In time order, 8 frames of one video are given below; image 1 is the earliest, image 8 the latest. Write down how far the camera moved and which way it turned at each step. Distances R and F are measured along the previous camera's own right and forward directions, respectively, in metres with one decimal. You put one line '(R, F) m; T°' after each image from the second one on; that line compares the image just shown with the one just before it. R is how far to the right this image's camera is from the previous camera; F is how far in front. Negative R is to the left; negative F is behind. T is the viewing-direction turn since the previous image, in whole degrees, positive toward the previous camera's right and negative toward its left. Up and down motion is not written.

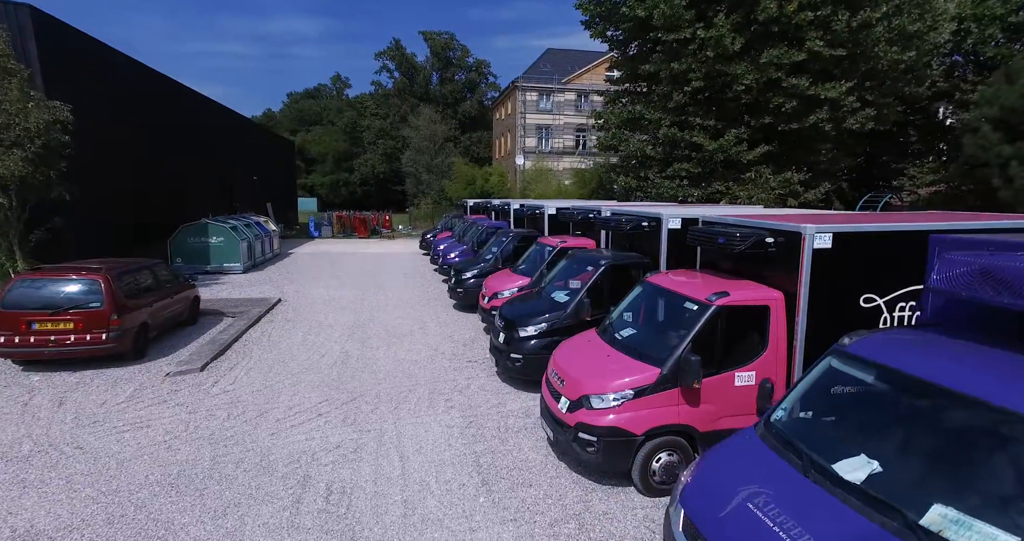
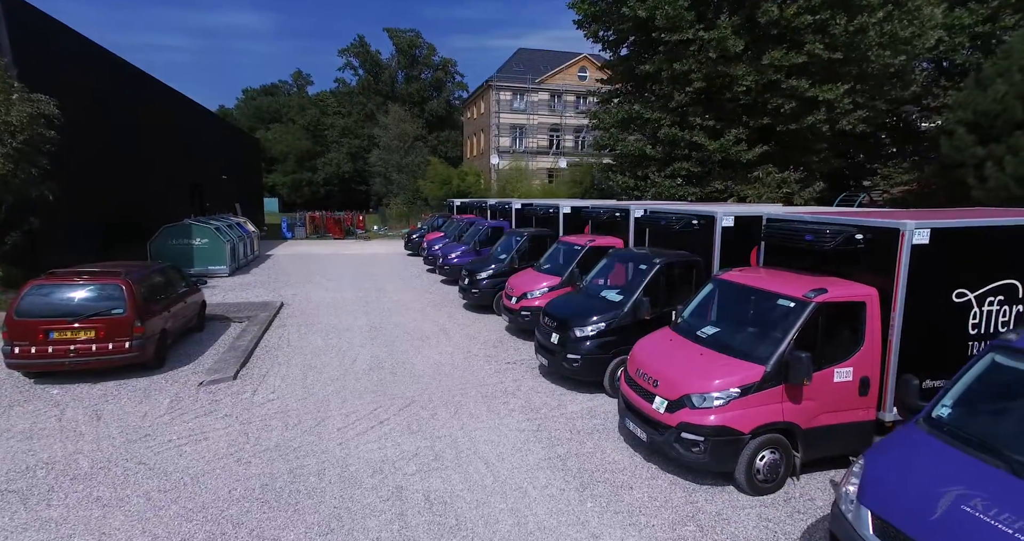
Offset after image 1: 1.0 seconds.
(-1.3, +0.2) m; +4°
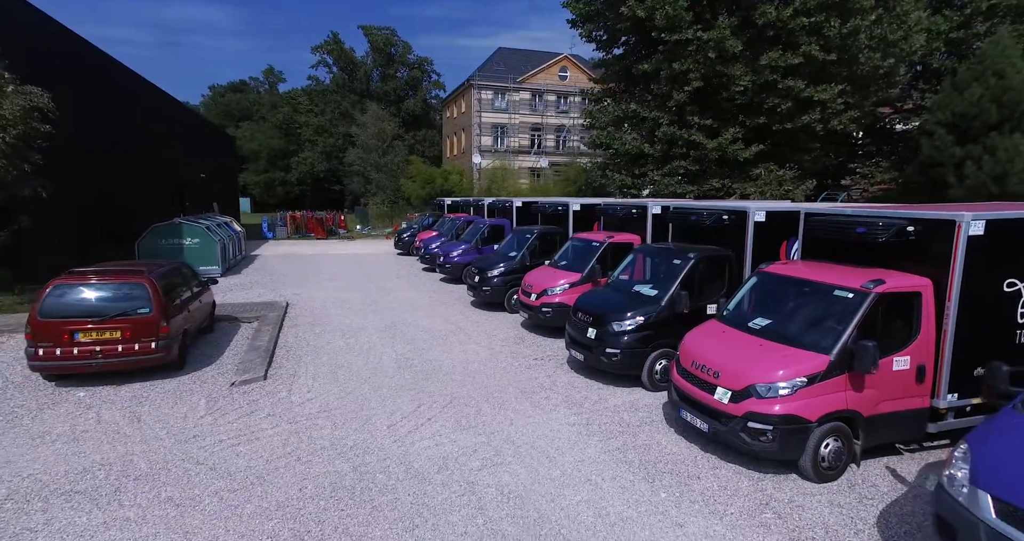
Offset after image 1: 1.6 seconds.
(-0.9, 0.0) m; +3°
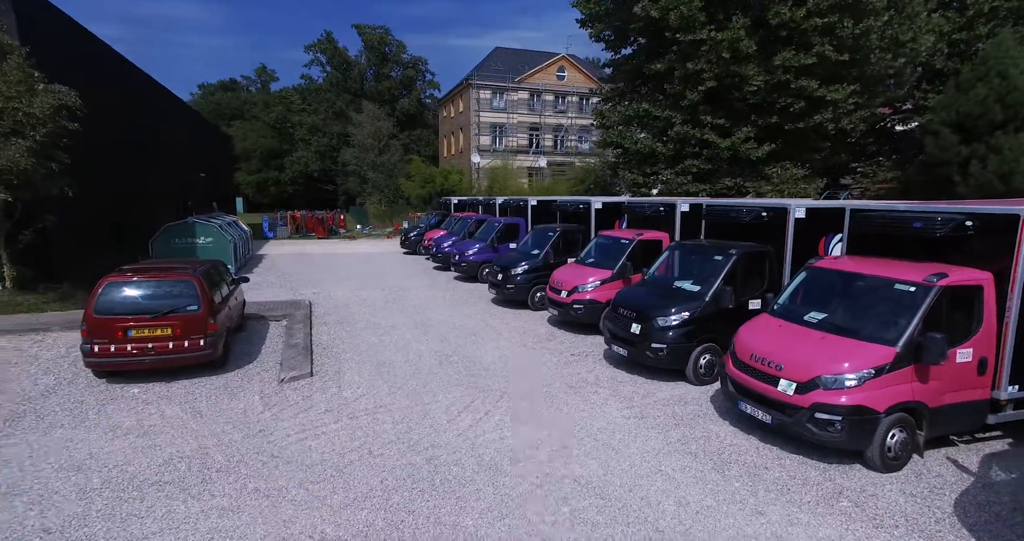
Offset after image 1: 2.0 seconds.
(-0.8, -0.1) m; +1°
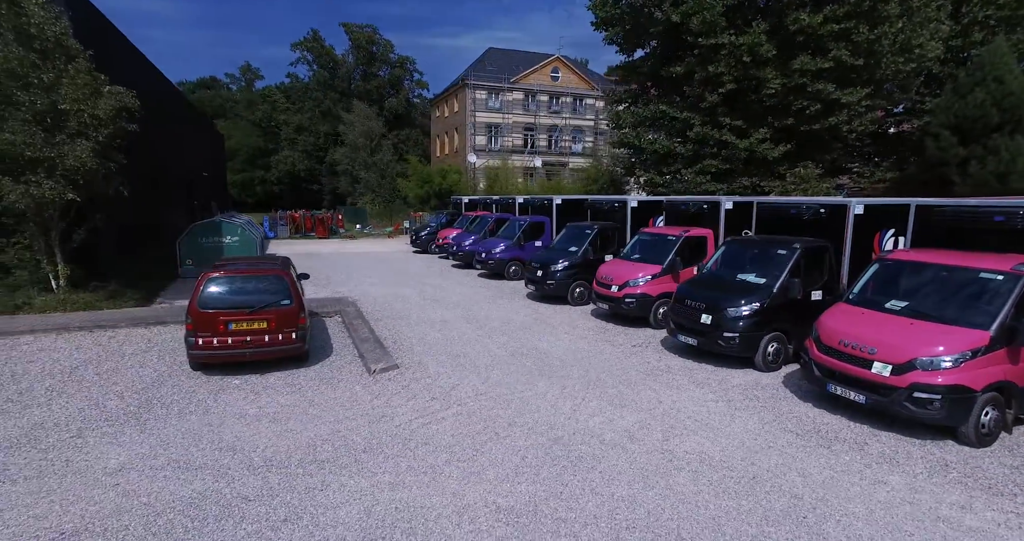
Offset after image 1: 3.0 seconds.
(-1.5, -0.3) m; +2°
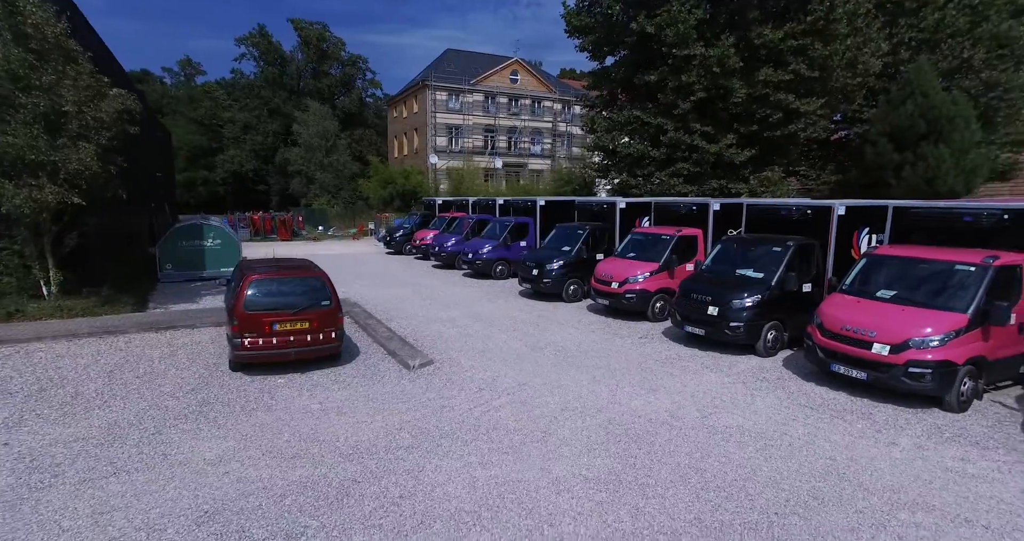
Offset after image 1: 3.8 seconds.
(-1.2, -0.5) m; +5°
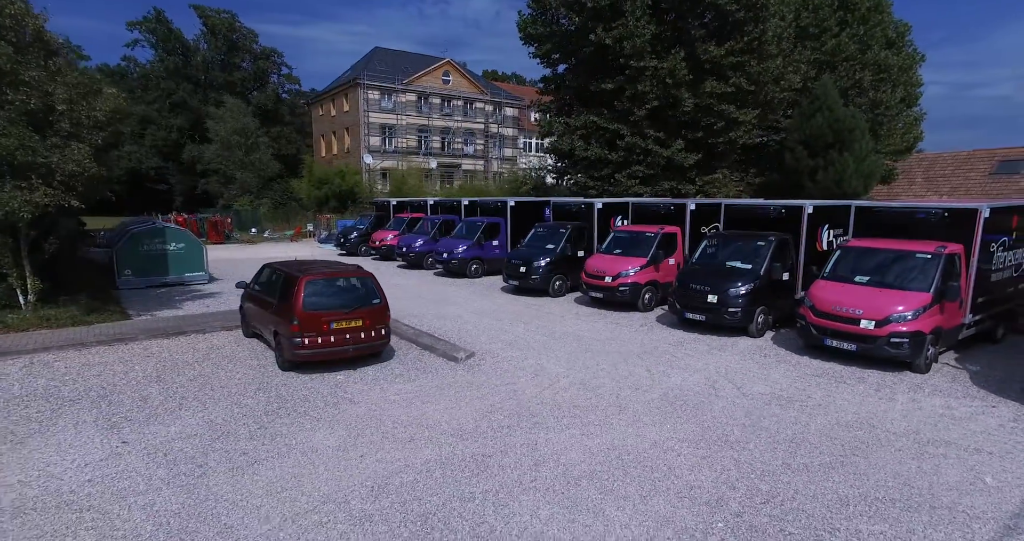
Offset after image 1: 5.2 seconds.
(-2.0, -0.6) m; +8°
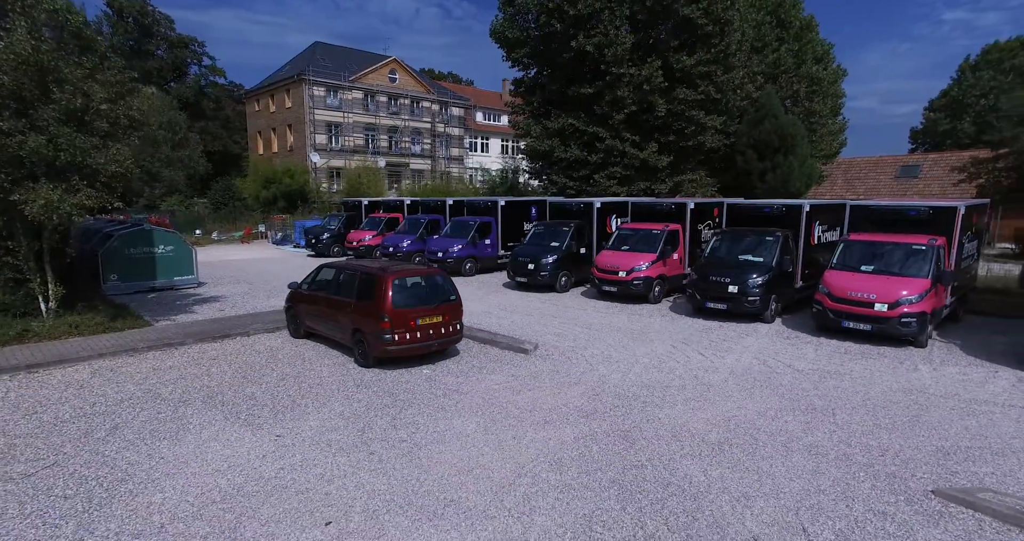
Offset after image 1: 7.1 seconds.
(-2.3, -0.4) m; +7°
